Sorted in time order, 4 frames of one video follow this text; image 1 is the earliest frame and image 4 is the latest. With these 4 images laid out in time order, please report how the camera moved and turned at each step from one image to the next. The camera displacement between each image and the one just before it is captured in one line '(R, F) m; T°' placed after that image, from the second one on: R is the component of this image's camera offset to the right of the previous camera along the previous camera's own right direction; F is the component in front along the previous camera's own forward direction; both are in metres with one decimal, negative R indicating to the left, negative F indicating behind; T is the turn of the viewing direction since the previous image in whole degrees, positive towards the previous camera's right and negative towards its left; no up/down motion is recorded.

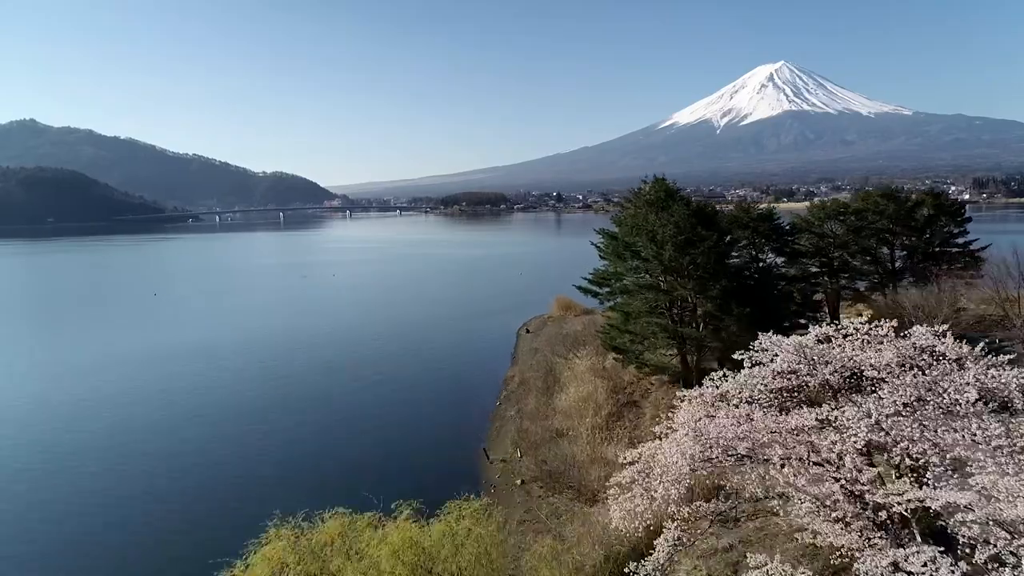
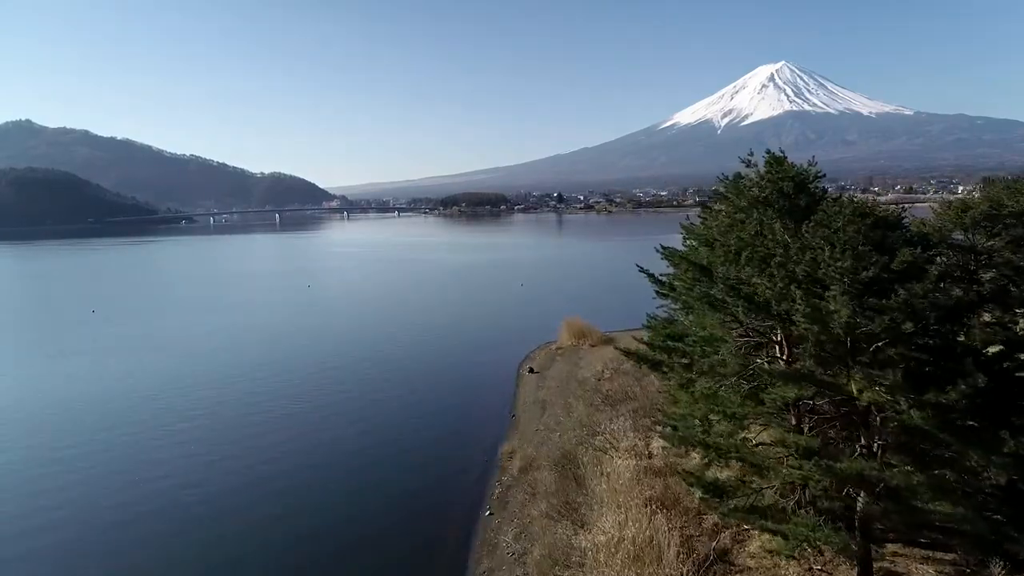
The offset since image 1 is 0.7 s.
(0.0, +1.2) m; 0°
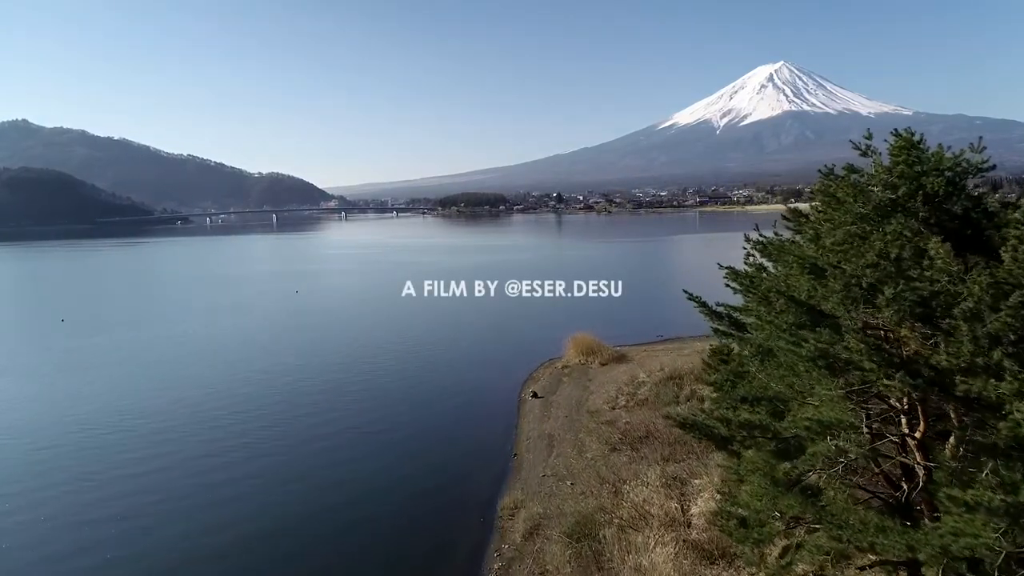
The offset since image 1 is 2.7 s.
(0.0, +0.5) m; 0°
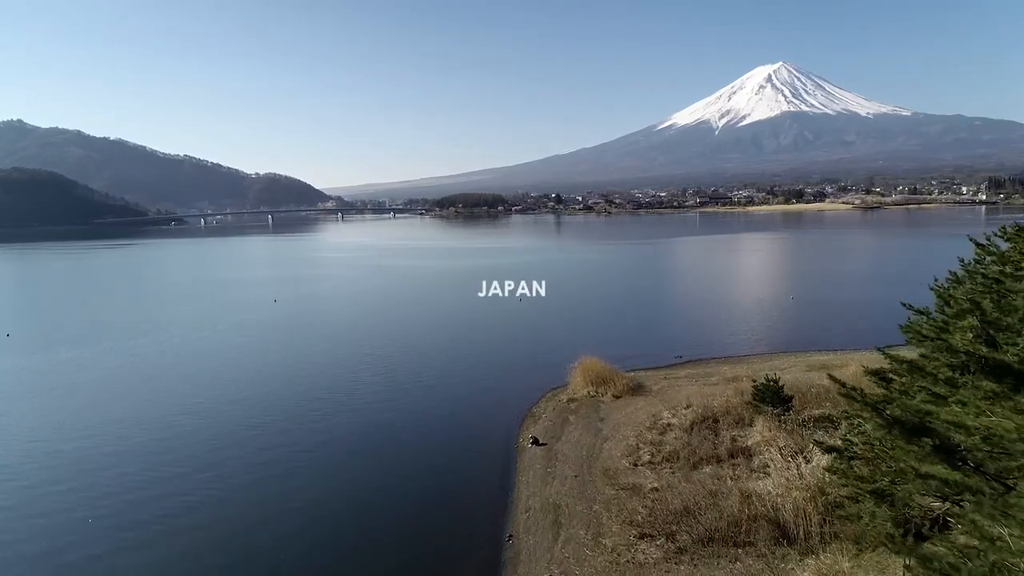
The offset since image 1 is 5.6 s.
(0.0, +0.7) m; 0°
